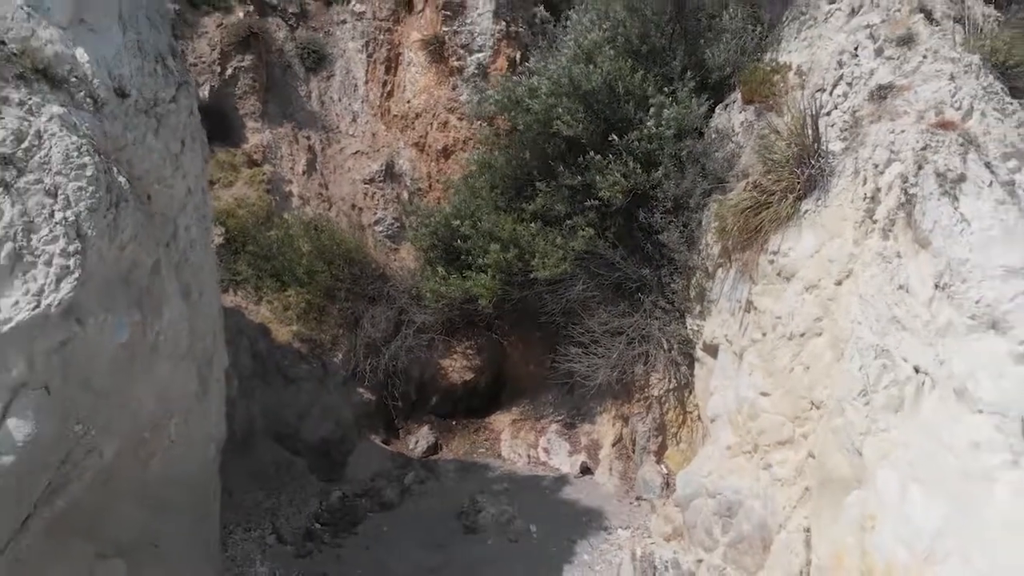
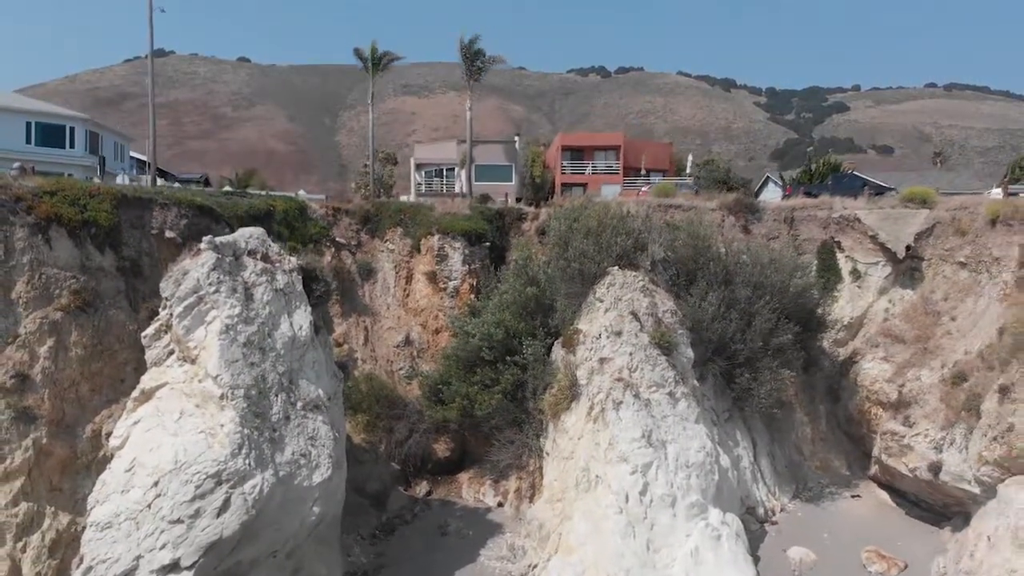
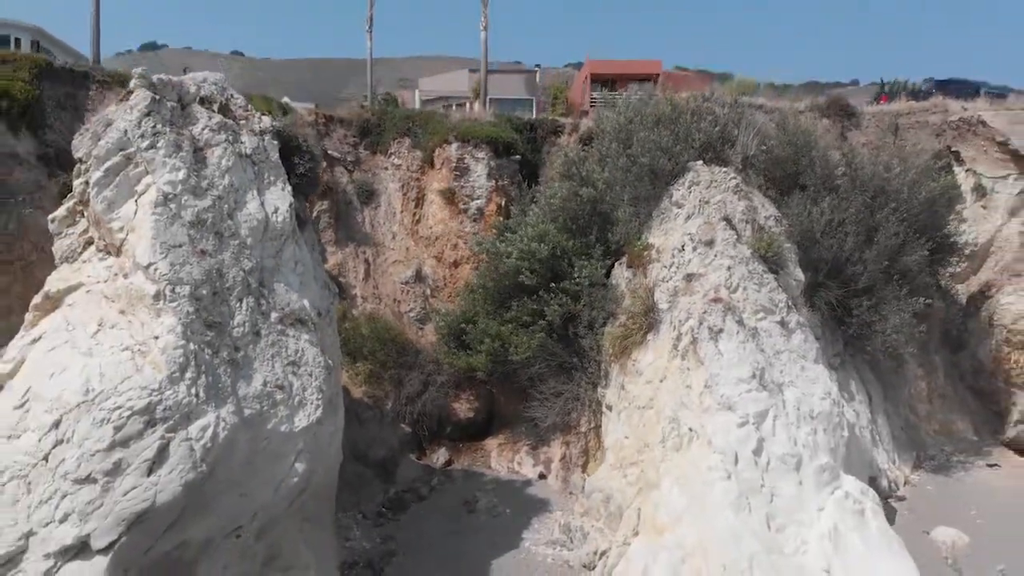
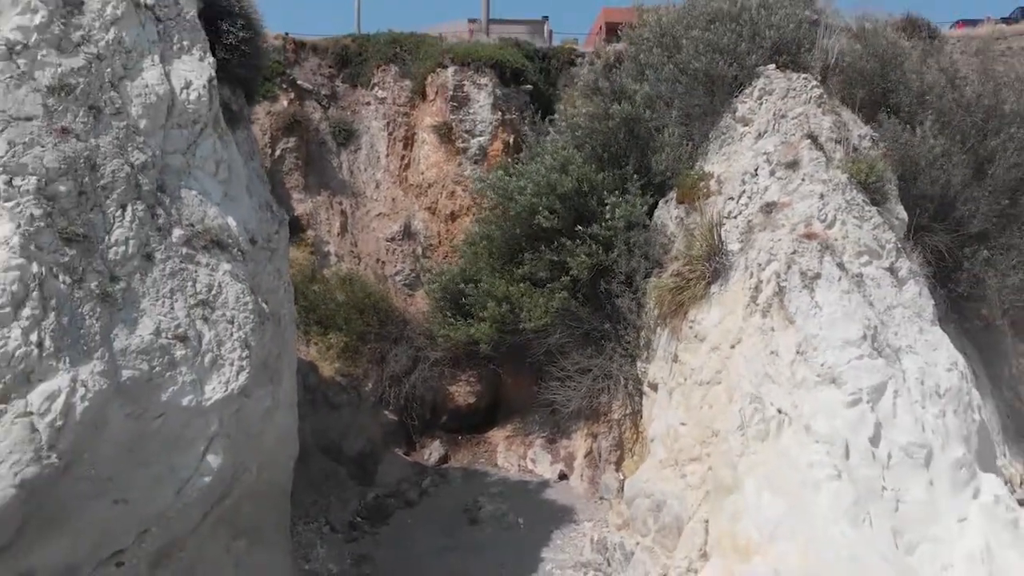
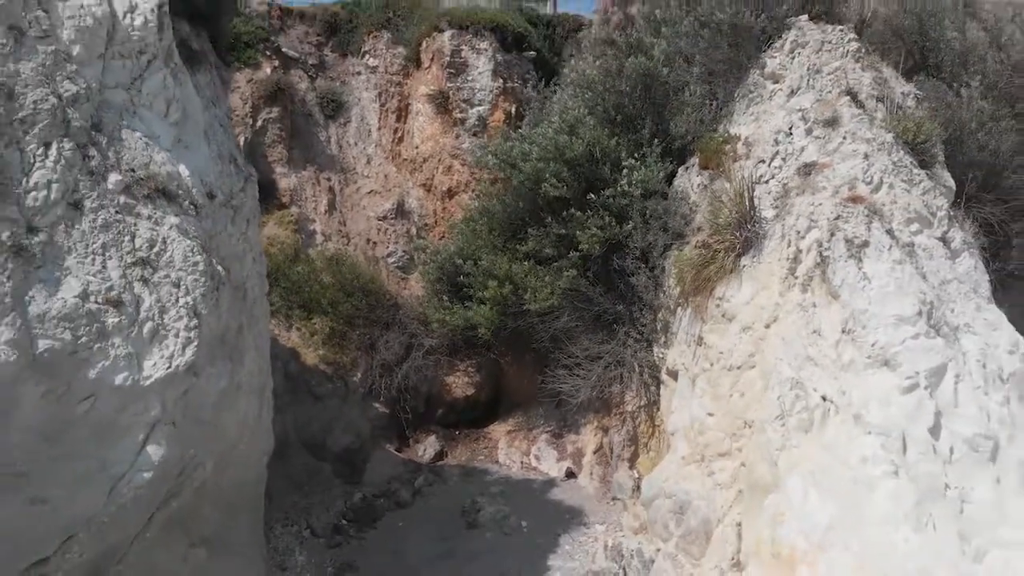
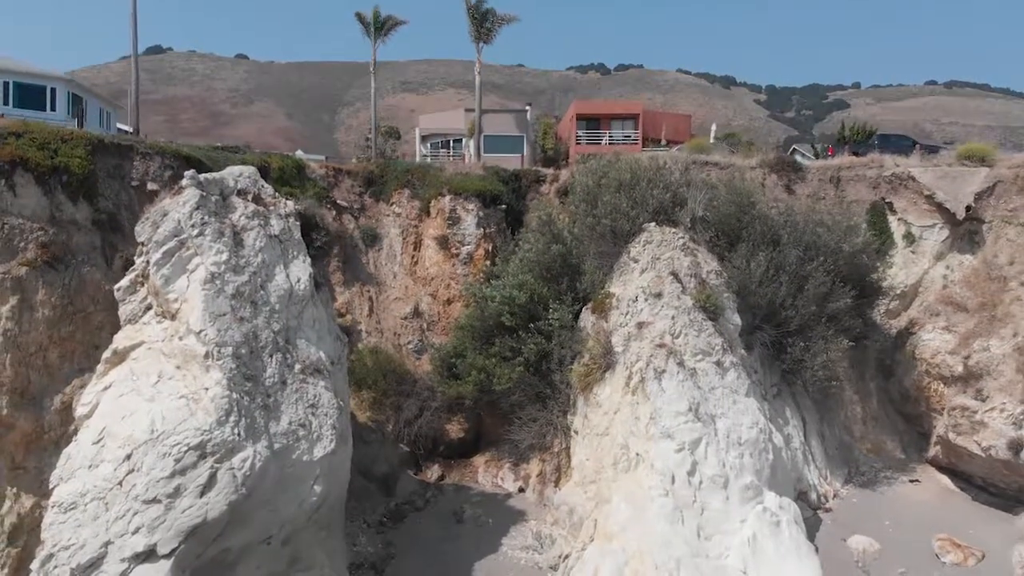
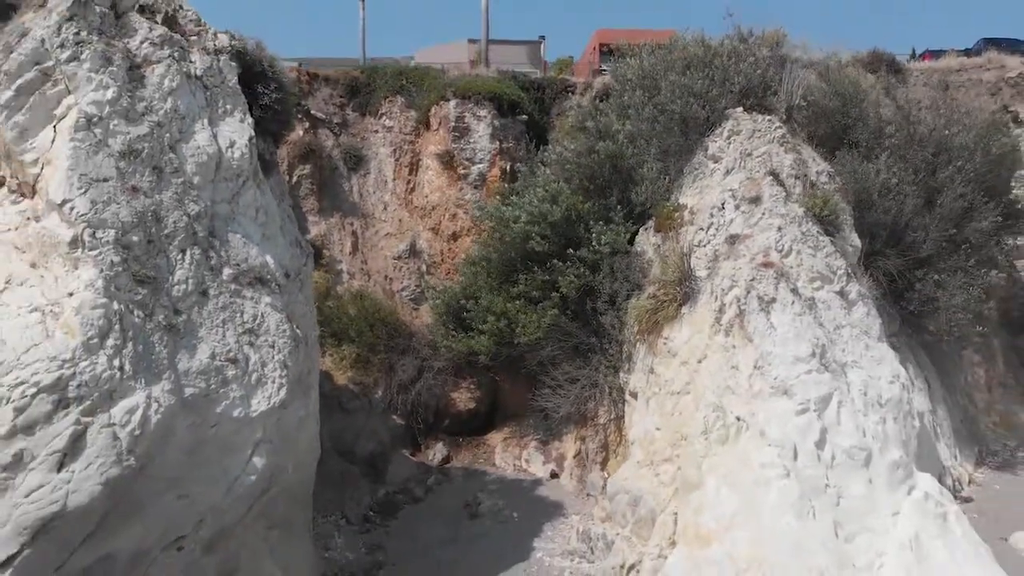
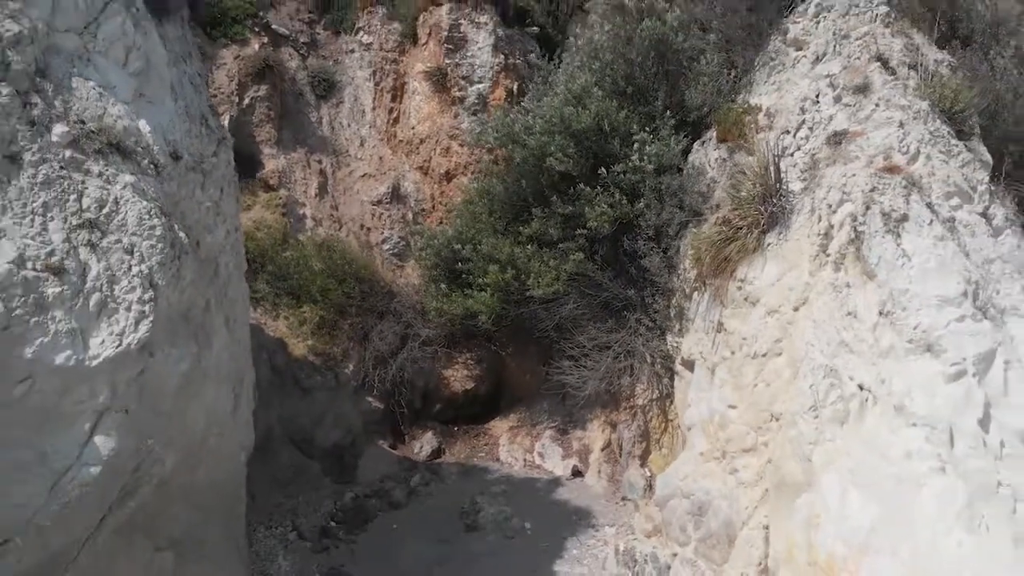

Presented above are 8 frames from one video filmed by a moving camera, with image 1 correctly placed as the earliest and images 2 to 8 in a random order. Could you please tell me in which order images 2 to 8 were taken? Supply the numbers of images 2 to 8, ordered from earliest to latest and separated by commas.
8, 5, 4, 7, 3, 6, 2
